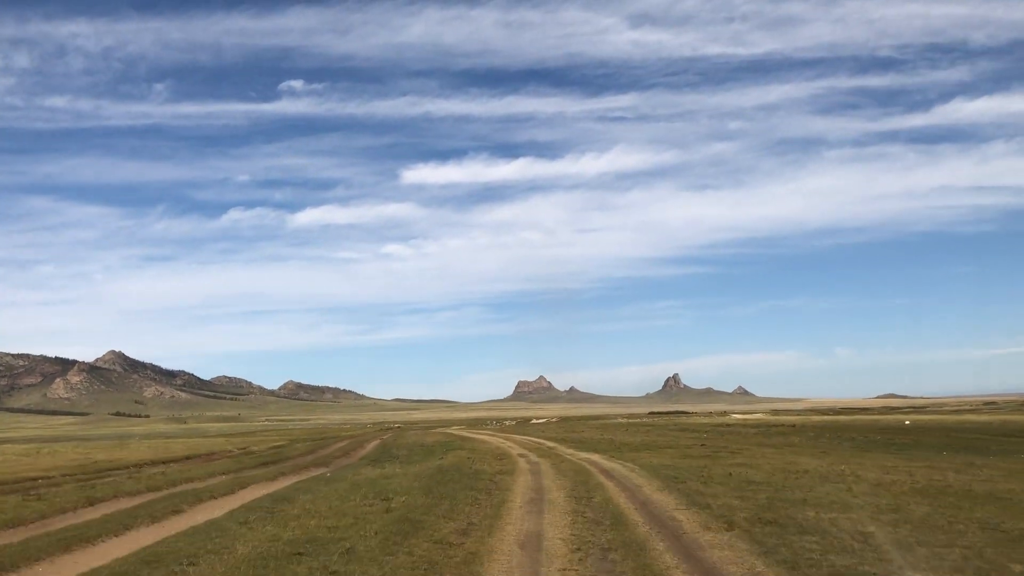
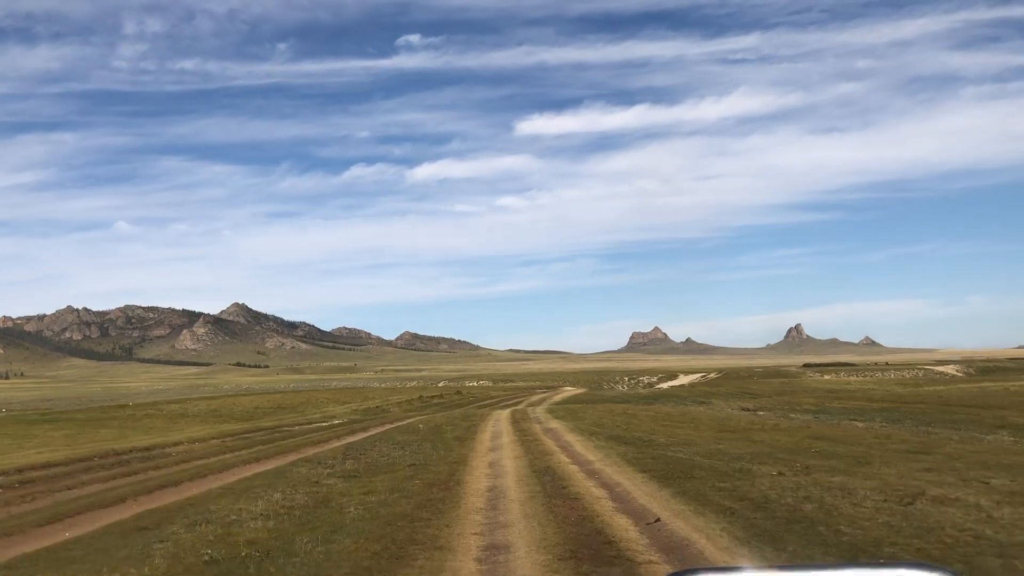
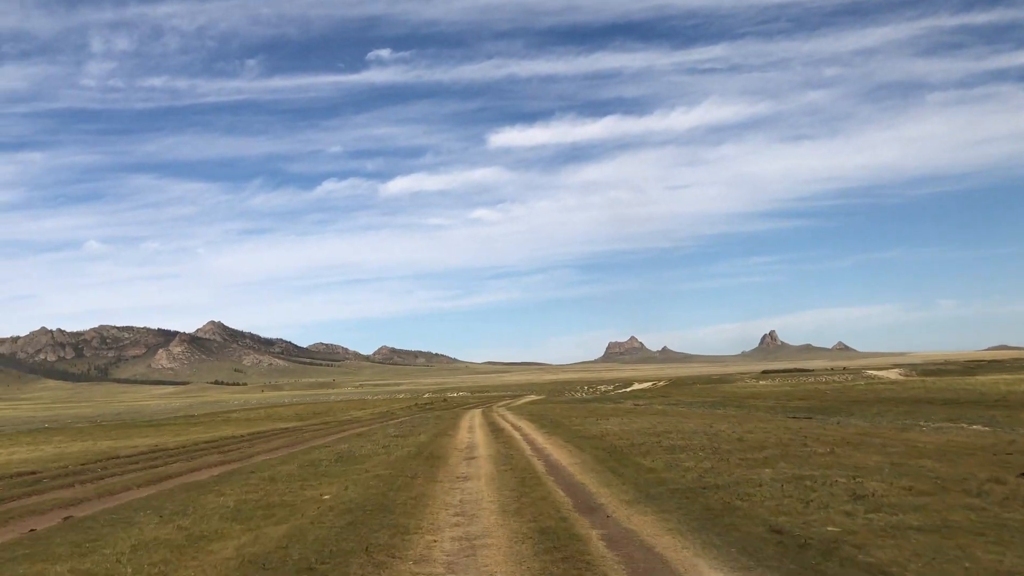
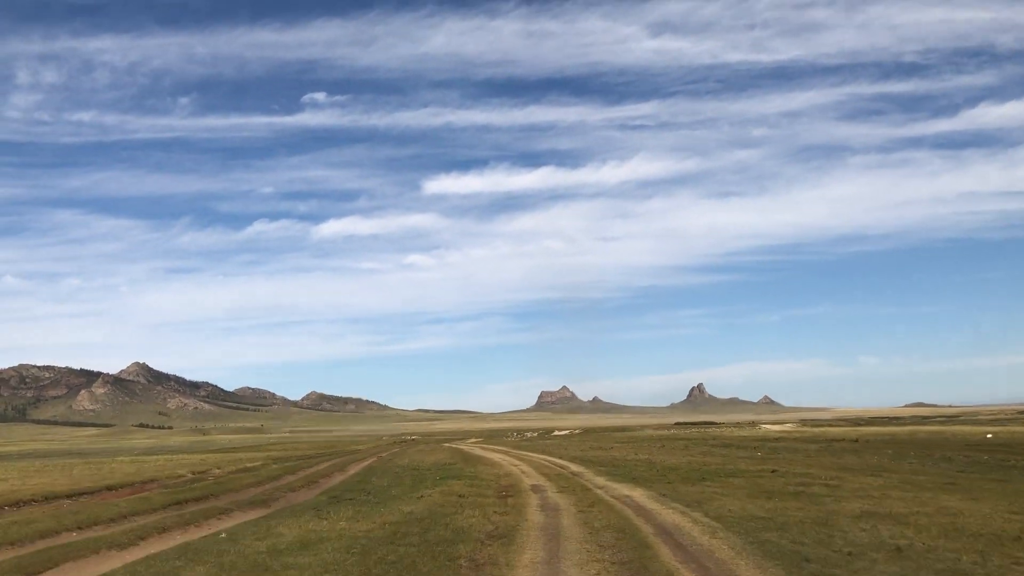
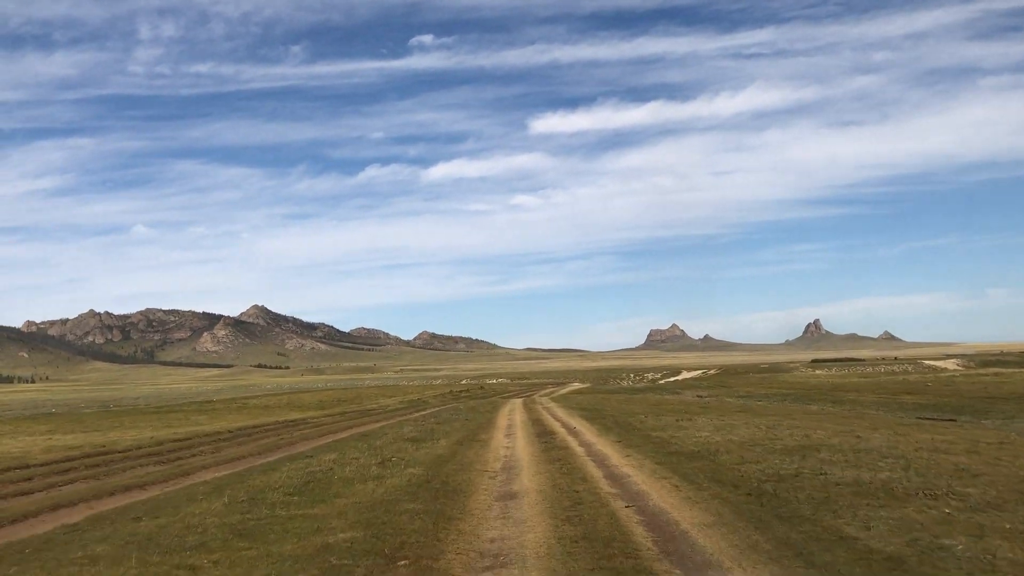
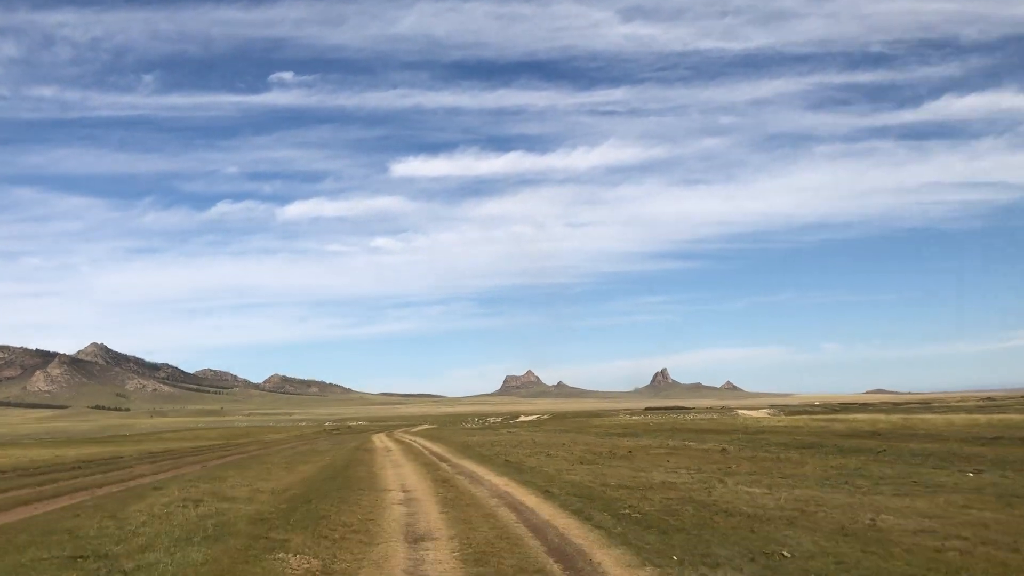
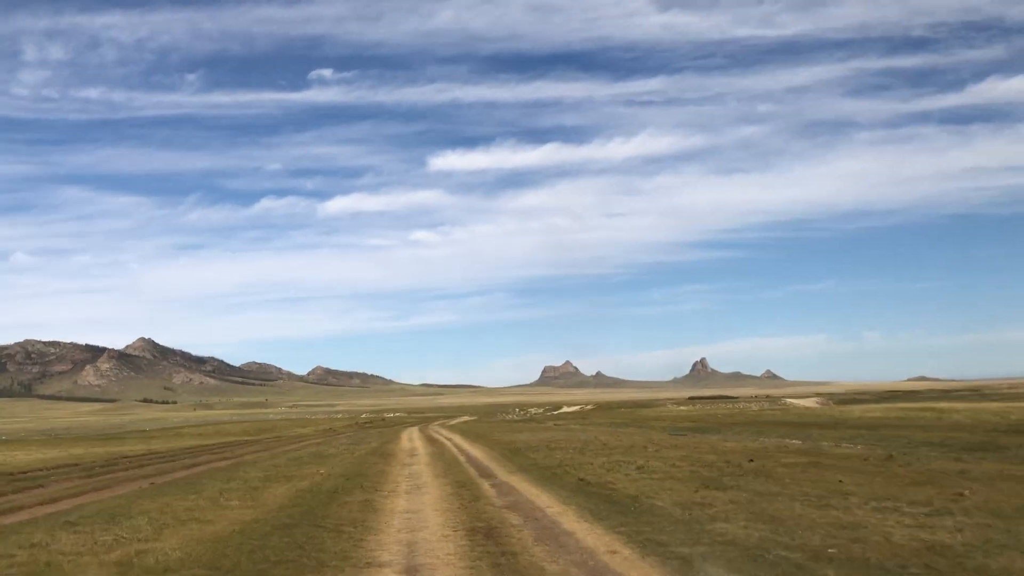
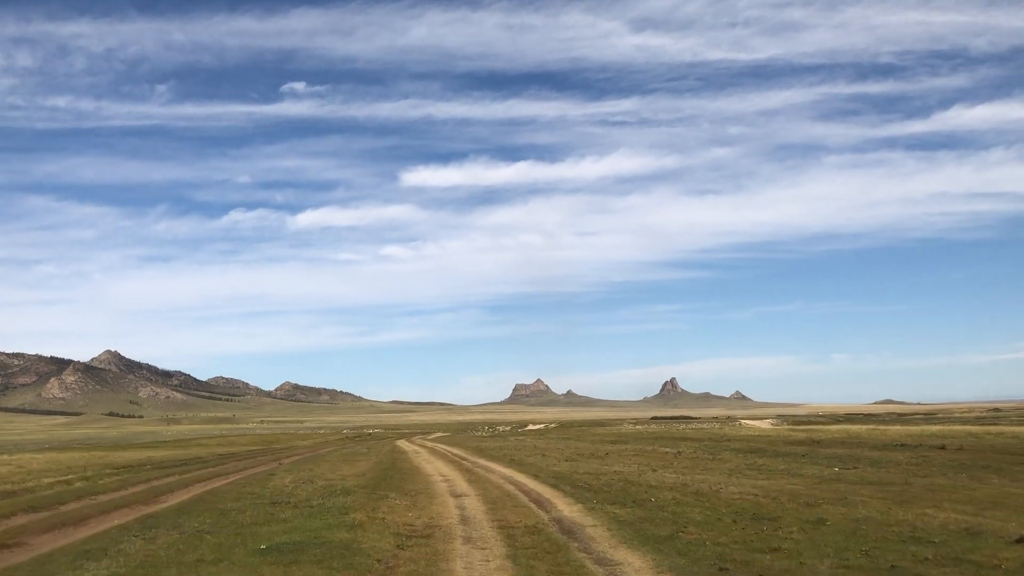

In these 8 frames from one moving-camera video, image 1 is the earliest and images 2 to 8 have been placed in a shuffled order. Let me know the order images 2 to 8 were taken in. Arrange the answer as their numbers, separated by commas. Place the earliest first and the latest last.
4, 8, 6, 7, 3, 5, 2
